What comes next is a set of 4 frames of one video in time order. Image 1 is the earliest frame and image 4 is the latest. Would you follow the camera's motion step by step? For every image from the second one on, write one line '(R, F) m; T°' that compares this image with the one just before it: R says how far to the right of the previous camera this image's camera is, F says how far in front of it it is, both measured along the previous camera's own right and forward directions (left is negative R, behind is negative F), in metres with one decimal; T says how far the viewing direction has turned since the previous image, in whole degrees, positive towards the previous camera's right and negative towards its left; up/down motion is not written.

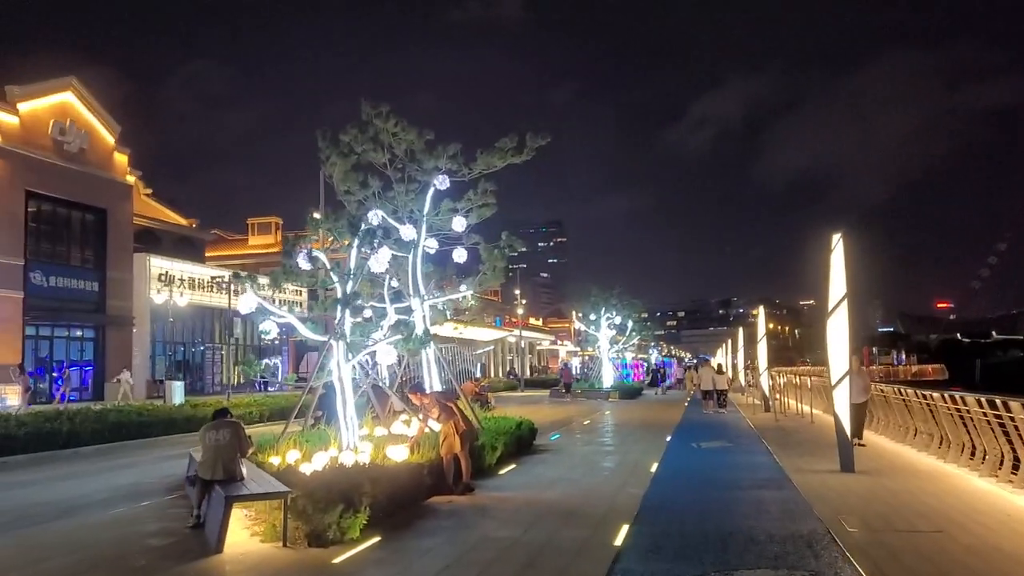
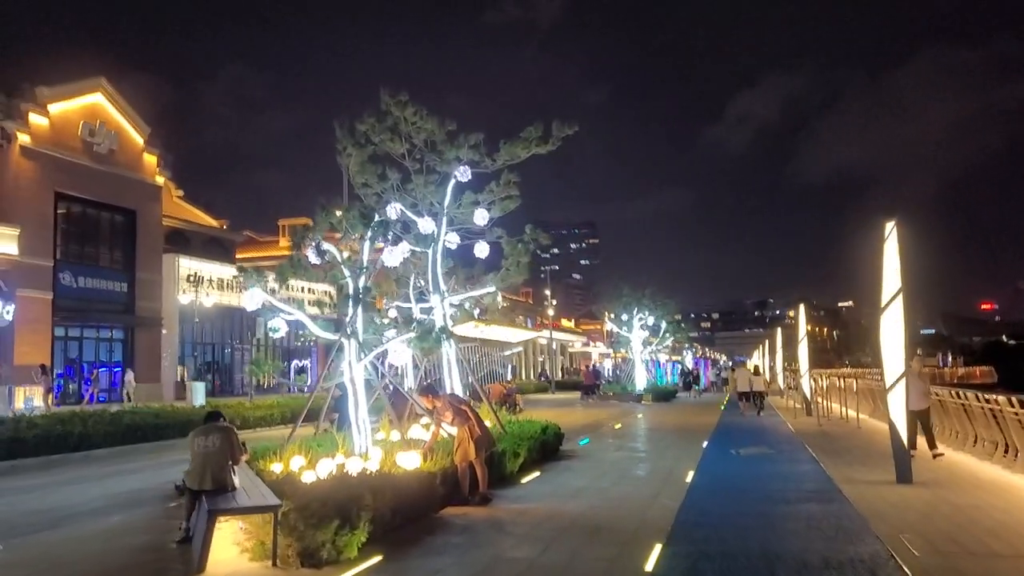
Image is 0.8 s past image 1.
(+0.1, +1.0) m; -2°
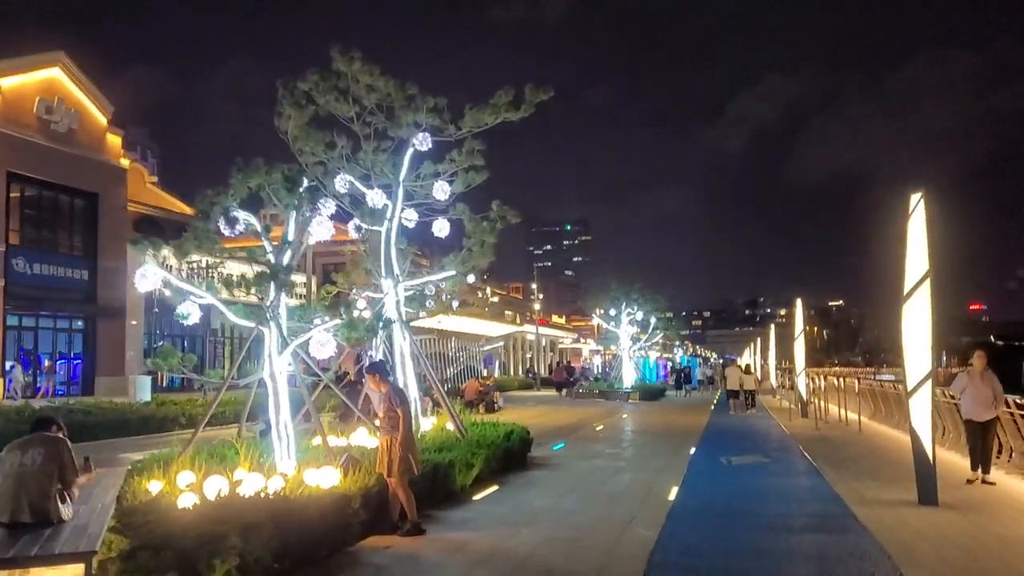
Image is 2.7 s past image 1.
(+0.5, +2.3) m; 0°
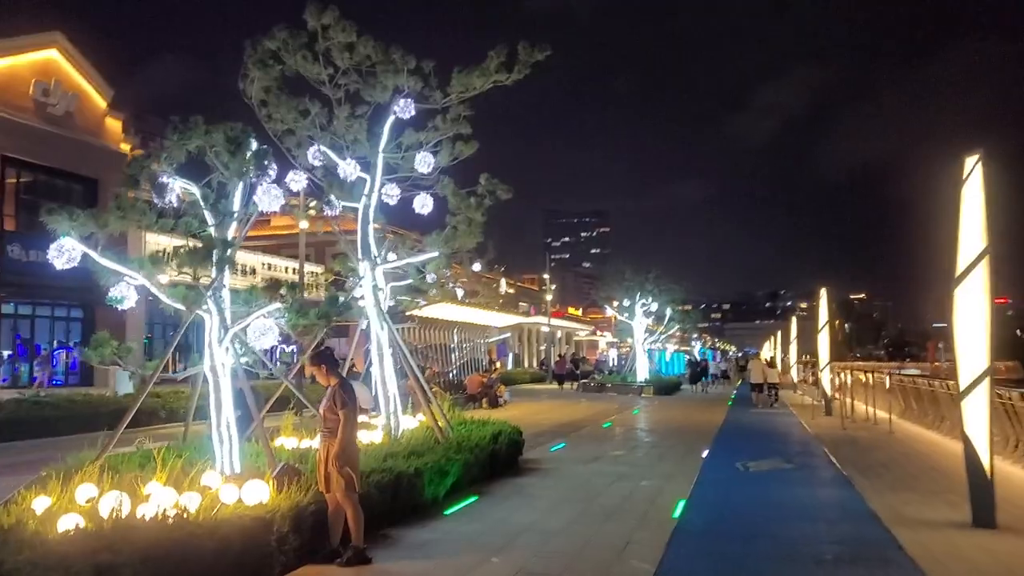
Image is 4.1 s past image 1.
(+0.4, +1.7) m; -1°
